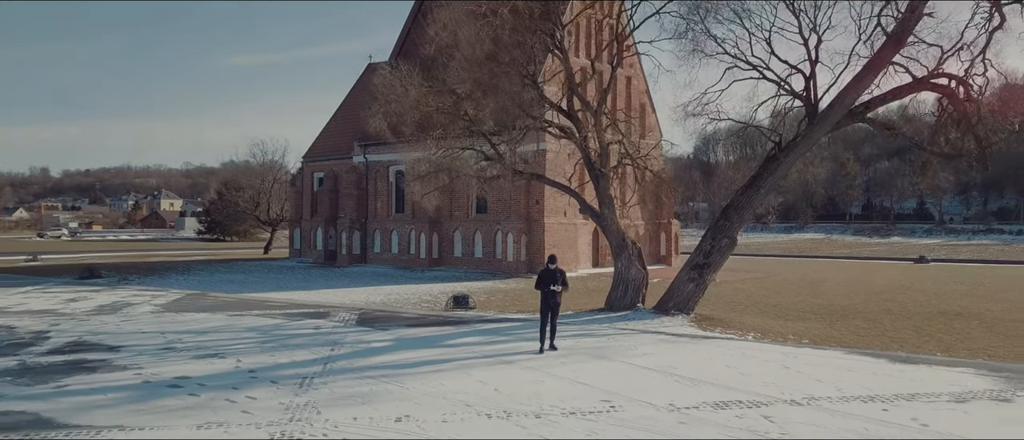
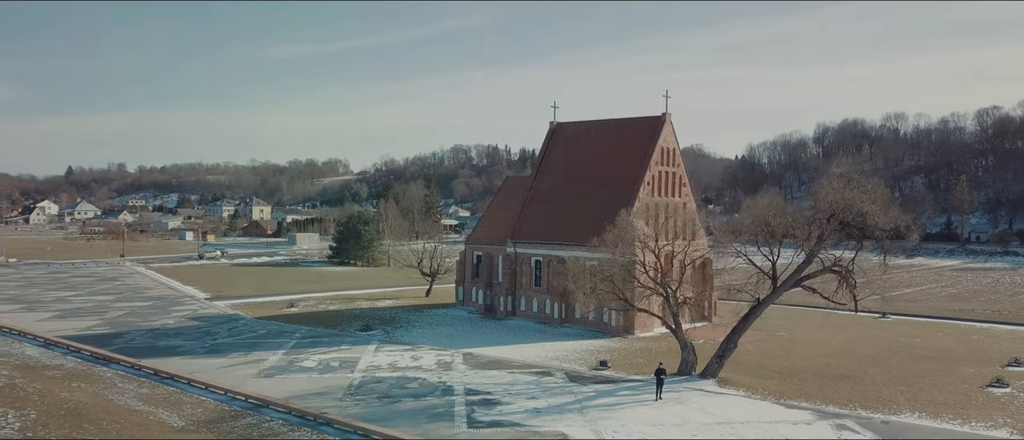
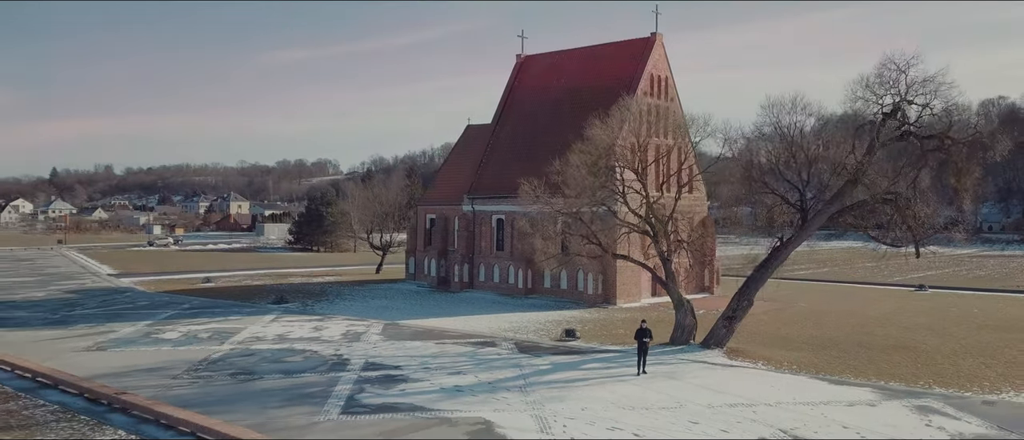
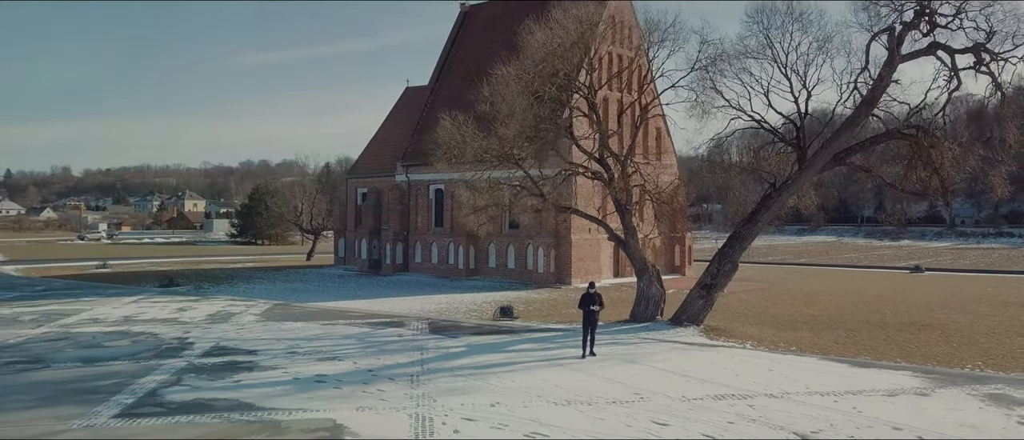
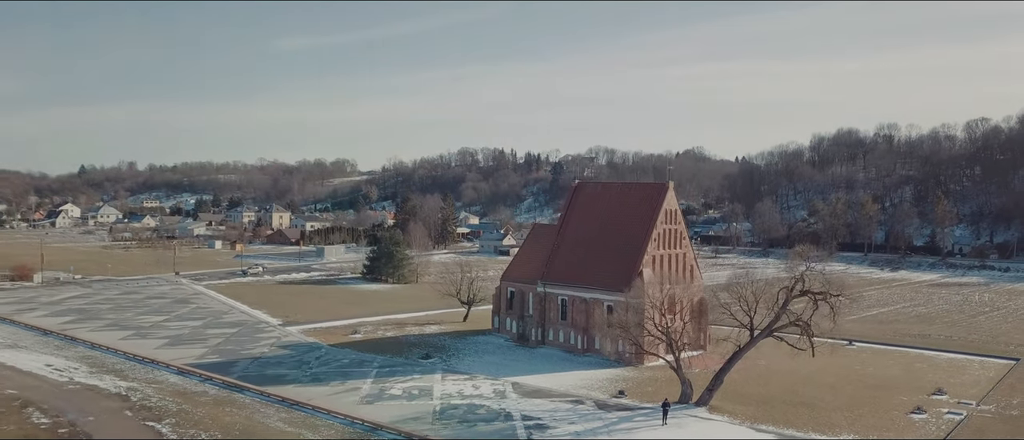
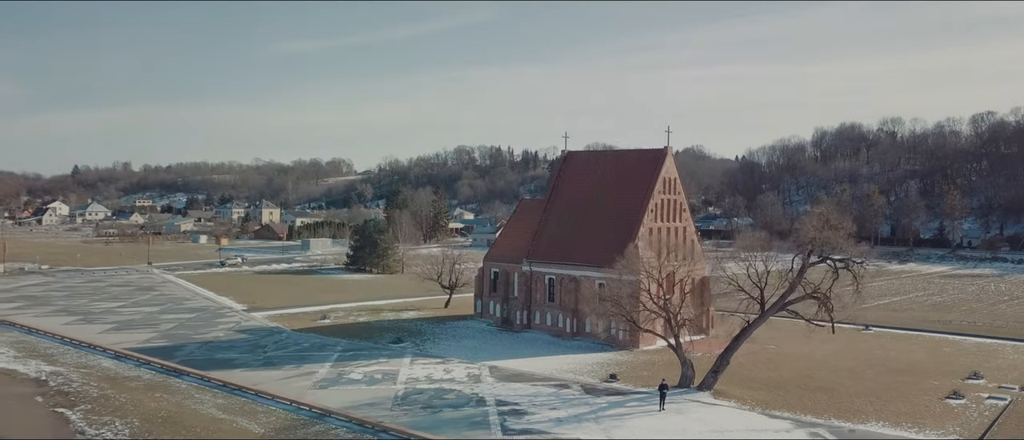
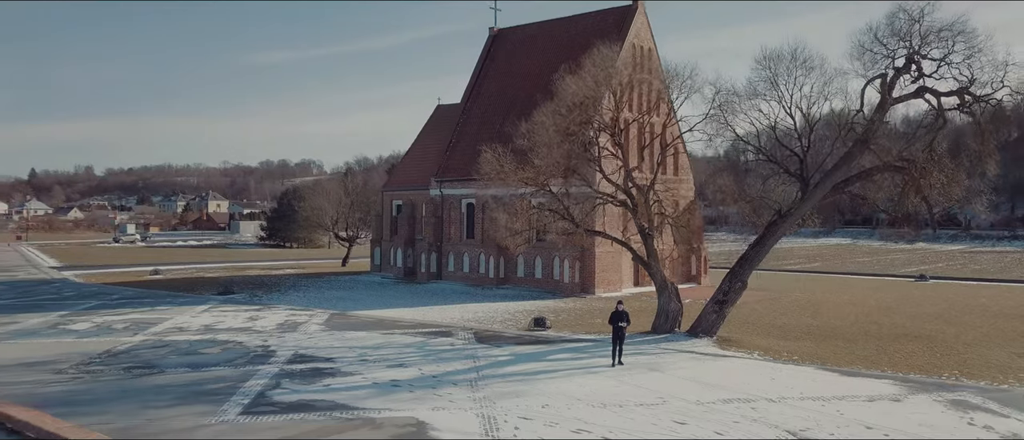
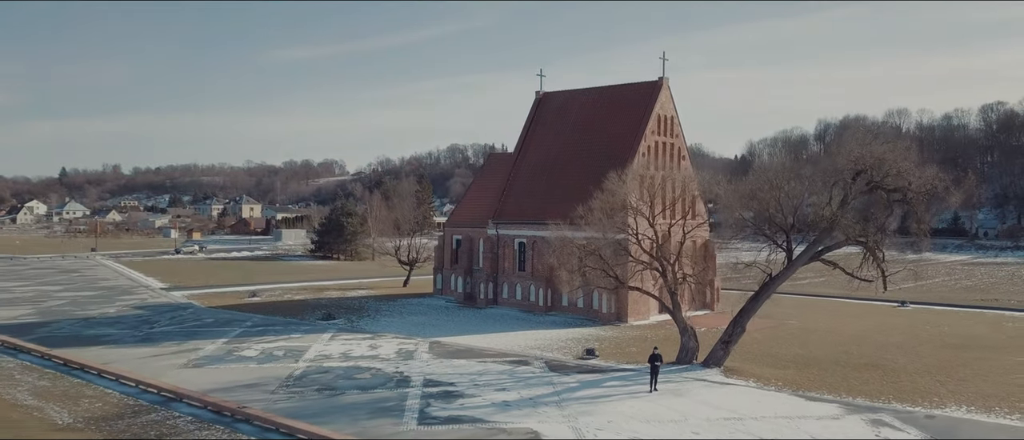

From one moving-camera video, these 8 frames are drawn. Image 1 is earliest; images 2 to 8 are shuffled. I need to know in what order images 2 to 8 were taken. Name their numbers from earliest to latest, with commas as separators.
4, 7, 3, 8, 2, 6, 5
